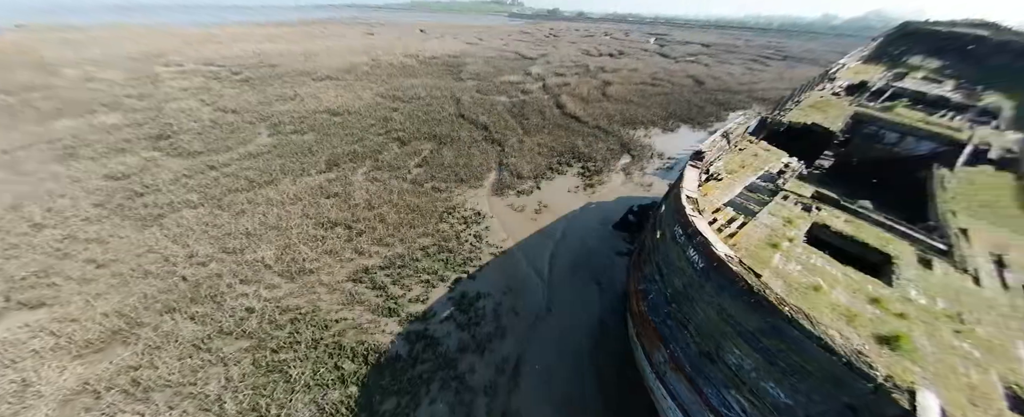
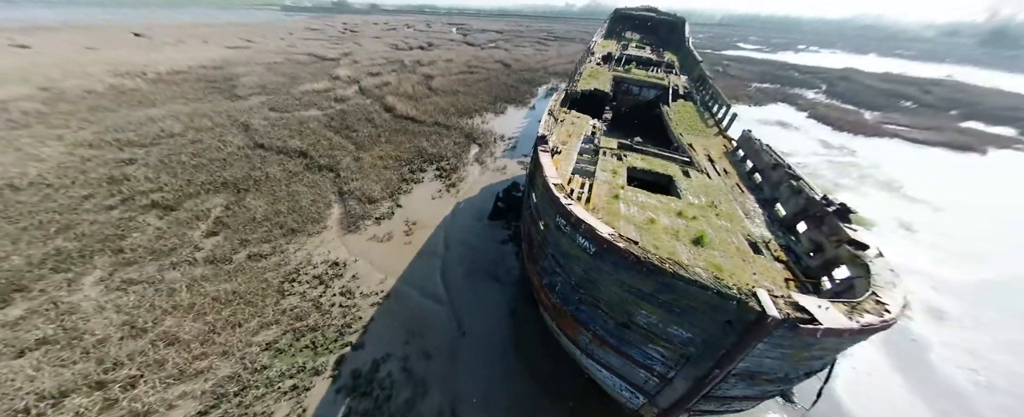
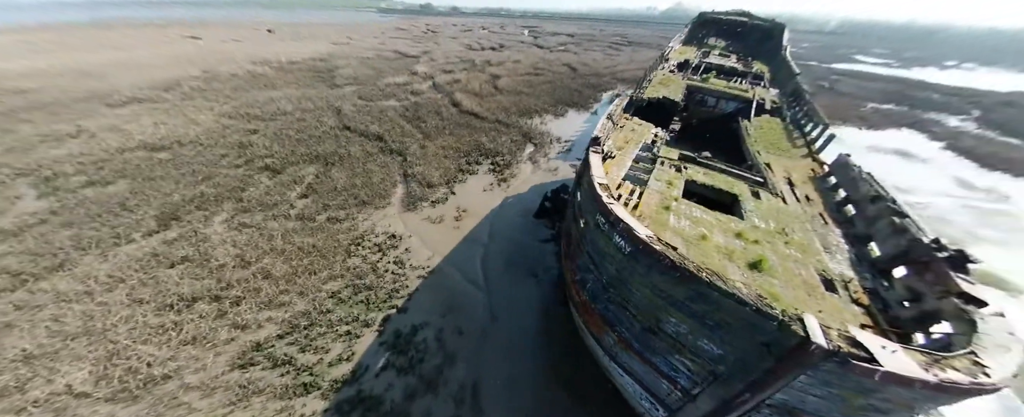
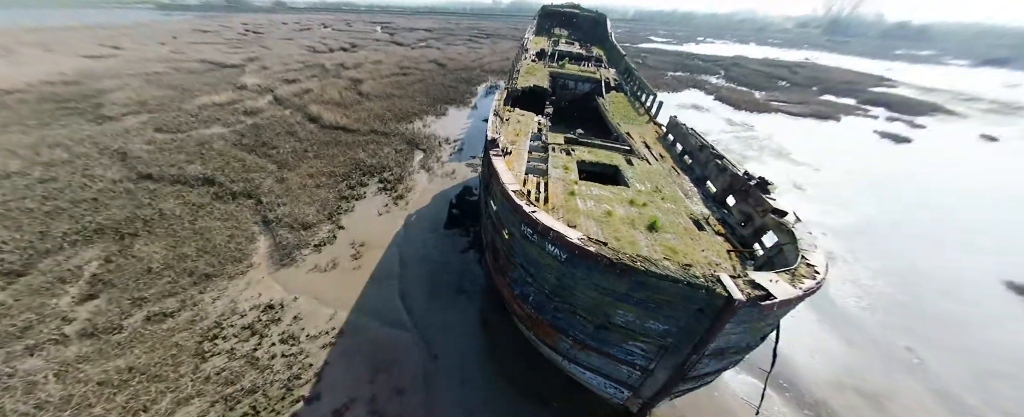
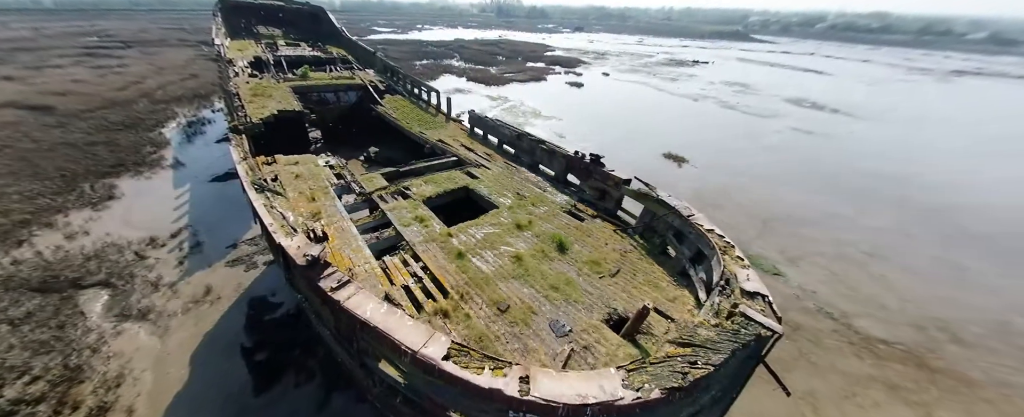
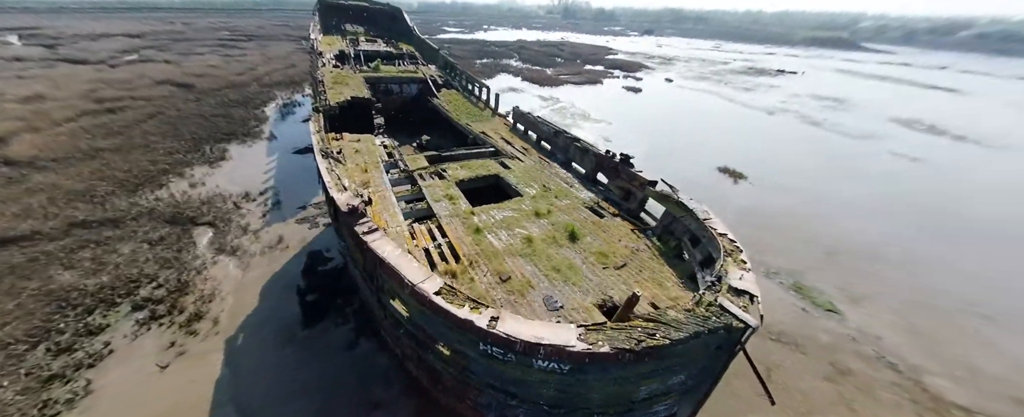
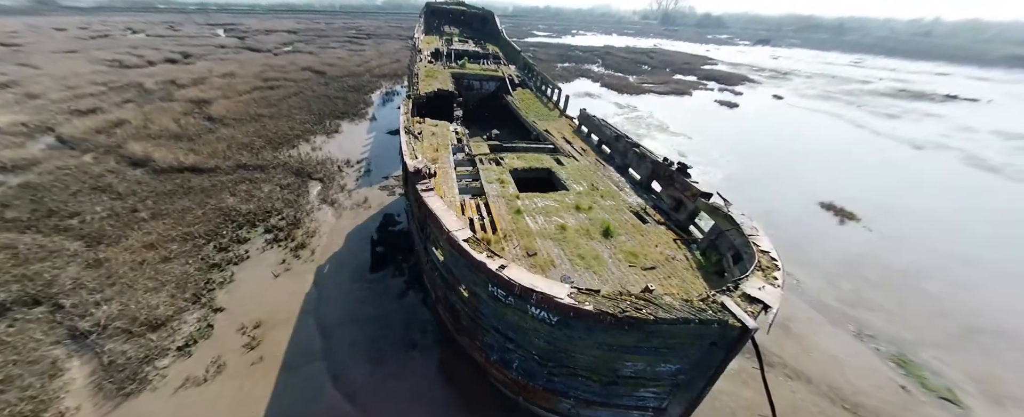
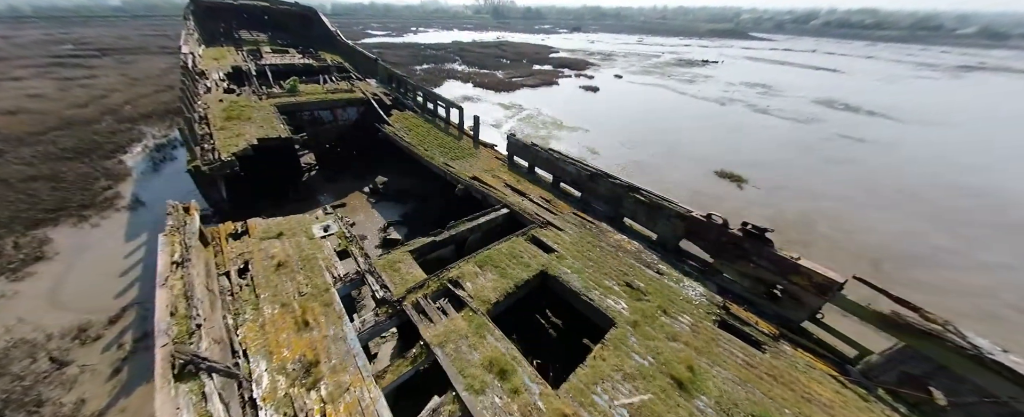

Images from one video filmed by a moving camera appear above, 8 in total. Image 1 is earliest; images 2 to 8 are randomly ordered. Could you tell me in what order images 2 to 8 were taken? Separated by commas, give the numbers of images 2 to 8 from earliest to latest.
3, 2, 4, 7, 6, 5, 8
